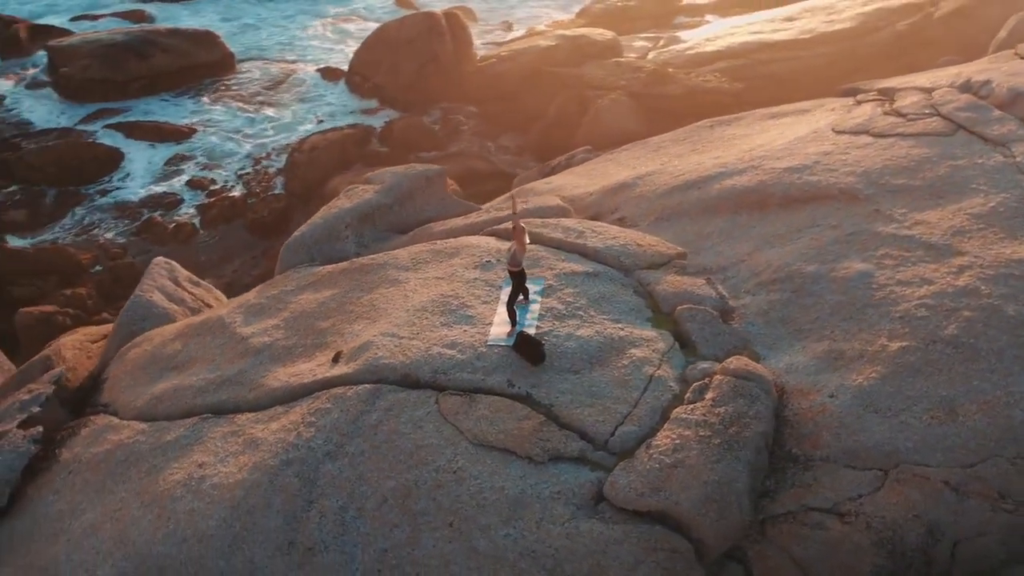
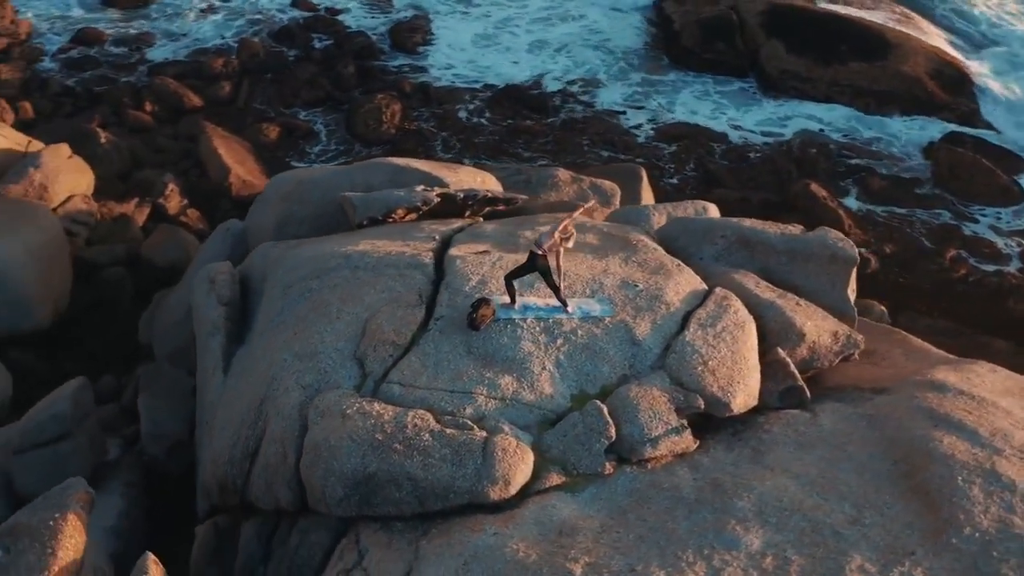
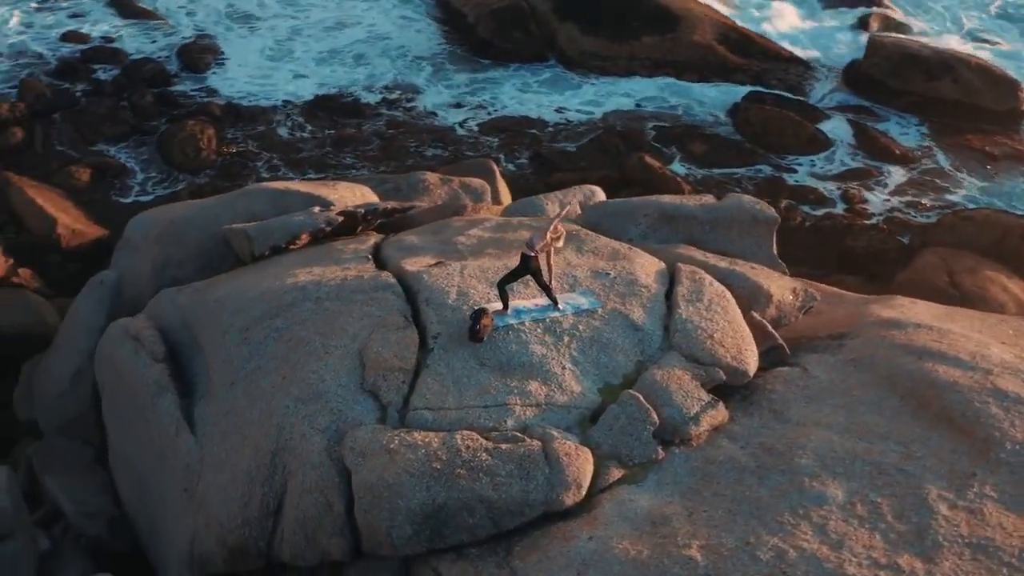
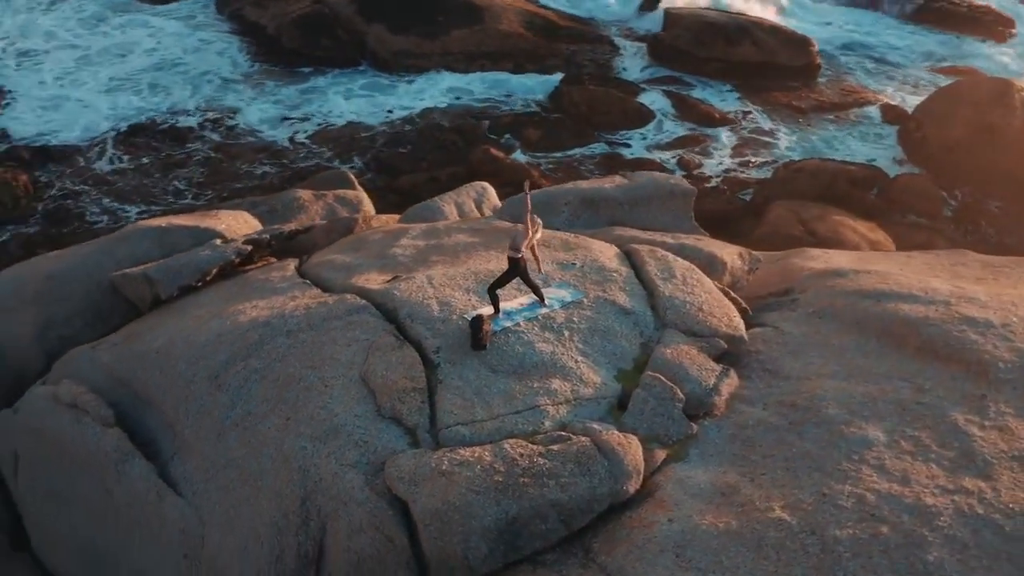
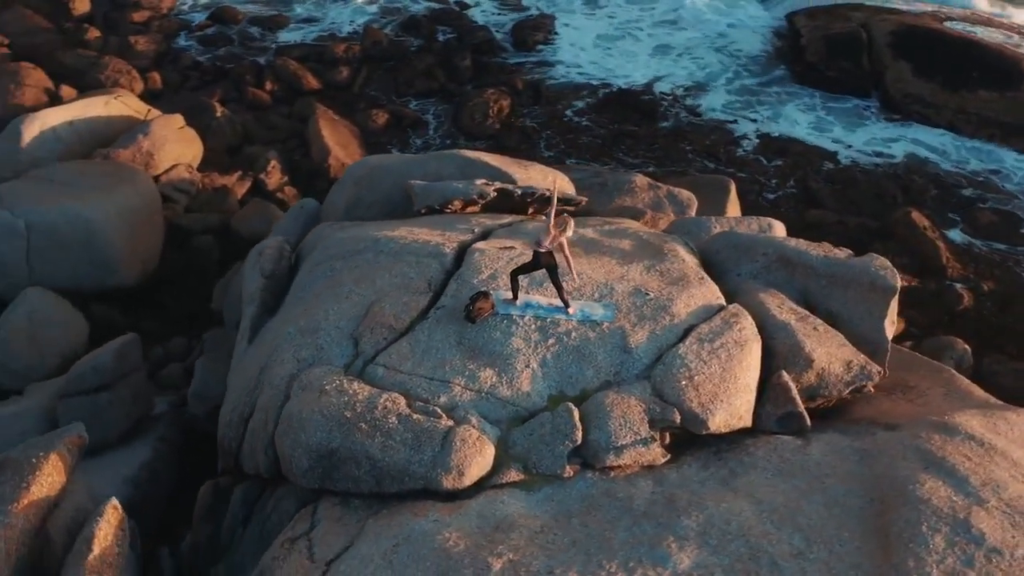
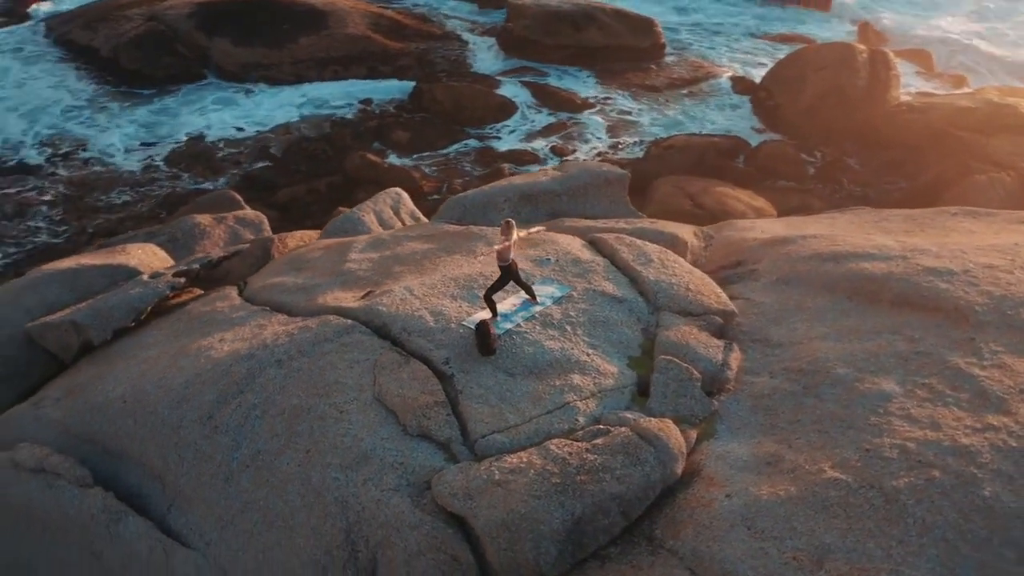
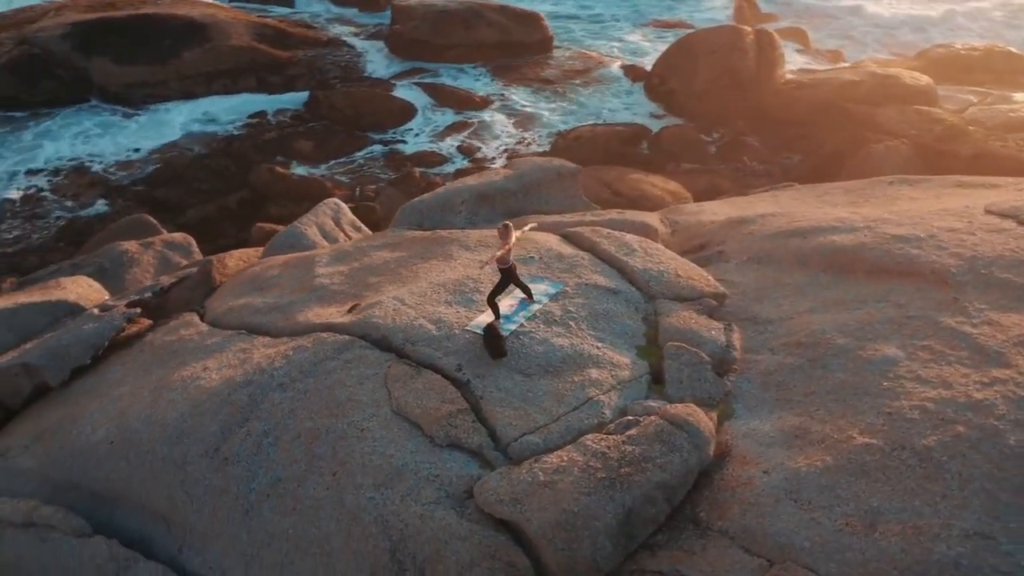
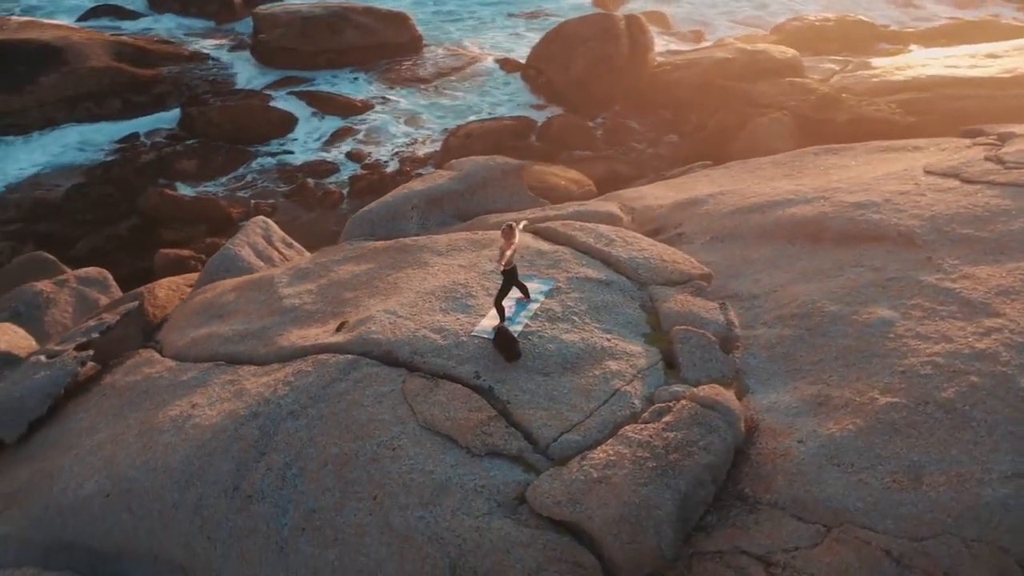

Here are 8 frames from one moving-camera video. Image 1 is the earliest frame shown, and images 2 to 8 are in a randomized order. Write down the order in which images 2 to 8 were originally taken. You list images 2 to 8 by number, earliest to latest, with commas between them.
8, 7, 6, 4, 3, 2, 5
